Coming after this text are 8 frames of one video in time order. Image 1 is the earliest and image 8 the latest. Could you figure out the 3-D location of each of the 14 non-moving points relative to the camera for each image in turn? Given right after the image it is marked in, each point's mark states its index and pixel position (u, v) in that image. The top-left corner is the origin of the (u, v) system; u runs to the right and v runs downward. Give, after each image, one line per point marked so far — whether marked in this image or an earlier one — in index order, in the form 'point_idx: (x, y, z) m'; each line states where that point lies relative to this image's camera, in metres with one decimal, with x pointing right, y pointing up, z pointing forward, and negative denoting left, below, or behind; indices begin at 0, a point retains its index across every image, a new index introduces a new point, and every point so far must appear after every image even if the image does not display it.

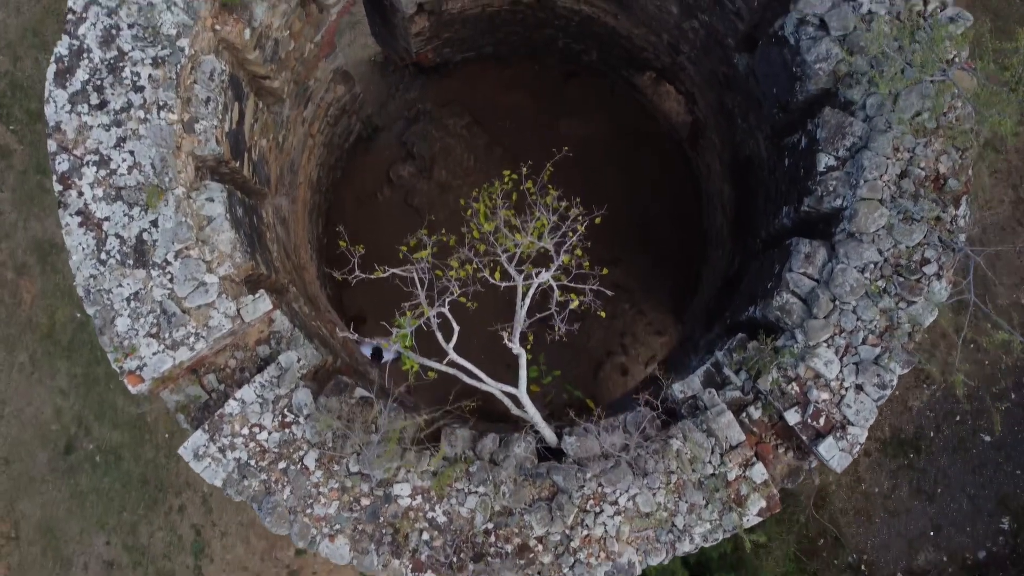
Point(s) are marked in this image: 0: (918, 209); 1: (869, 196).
0: (+1.7, +0.3, +3.1) m
1: (+1.5, +0.4, +3.1) m
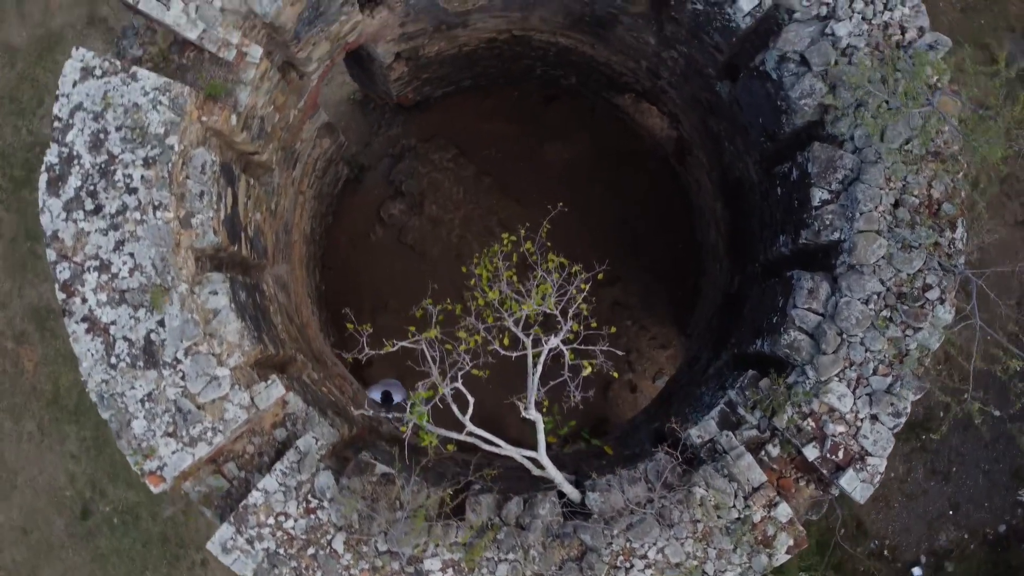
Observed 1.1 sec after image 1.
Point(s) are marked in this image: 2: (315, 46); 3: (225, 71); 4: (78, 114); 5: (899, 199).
0: (+1.7, +0.2, +3.1) m
1: (+1.5, +0.3, +3.1) m
2: (-1.1, +1.3, +3.9) m
3: (-1.3, +1.0, +3.4) m
4: (-1.9, +0.8, +3.2) m
5: (+1.7, +0.4, +3.1) m
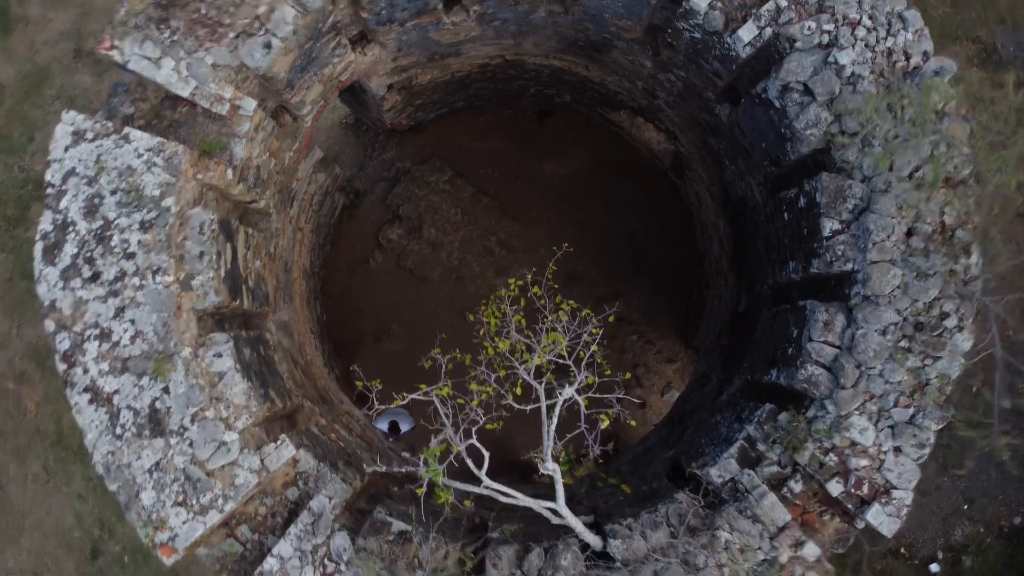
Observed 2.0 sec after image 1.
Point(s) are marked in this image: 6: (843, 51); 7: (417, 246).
0: (+1.8, +0.1, +3.1) m
1: (+1.6, +0.1, +3.1) m
2: (-1.1, +1.1, +3.9) m
3: (-1.3, +0.8, +3.3) m
4: (-1.9, +0.5, +3.1) m
5: (+1.7, +0.3, +3.1) m
6: (+1.4, +1.0, +3.1) m
7: (-0.9, +0.4, +6.7) m
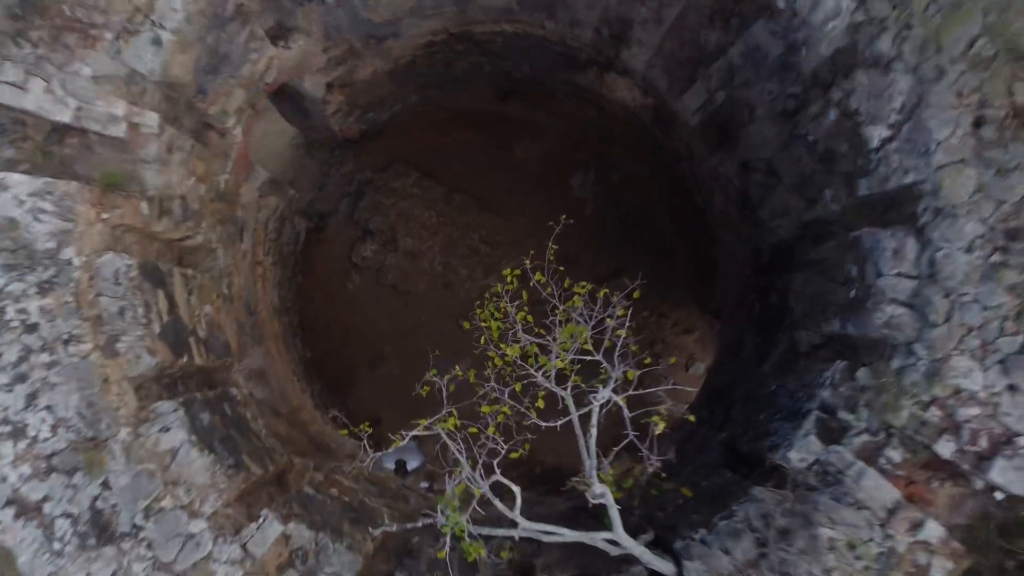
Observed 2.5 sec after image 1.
0: (+1.7, +0.5, +2.5) m
1: (+1.5, +0.4, +2.5) m
2: (-1.3, +0.9, +3.3) m
3: (-1.5, +0.5, +2.7) m
4: (-1.9, +0.1, +2.5) m
5: (+1.6, +0.6, +2.5) m
6: (+1.2, +1.3, +2.6) m
7: (-1.0, +0.3, +6.1) m
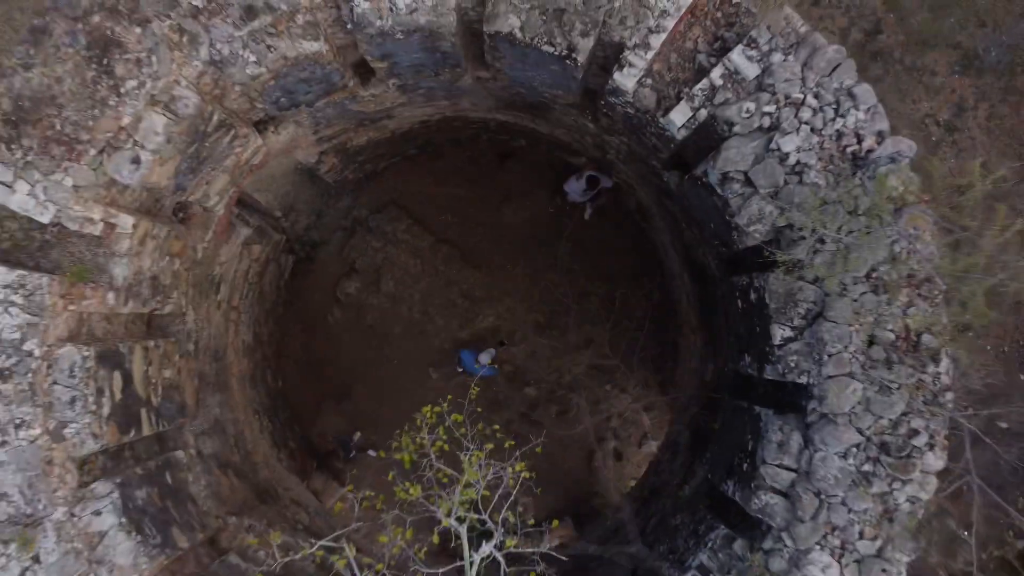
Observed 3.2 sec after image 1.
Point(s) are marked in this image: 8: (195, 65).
0: (+1.4, -0.3, +2.7) m
1: (+1.2, -0.3, +2.7) m
2: (-1.5, +0.5, +3.5) m
3: (-1.7, +0.2, +2.9) m
4: (-2.2, -0.1, +2.7) m
5: (+1.4, -0.2, +2.7) m
6: (+1.1, +0.6, +2.8) m
7: (-1.2, -0.1, +6.3) m
8: (-1.3, +0.9, +2.9) m
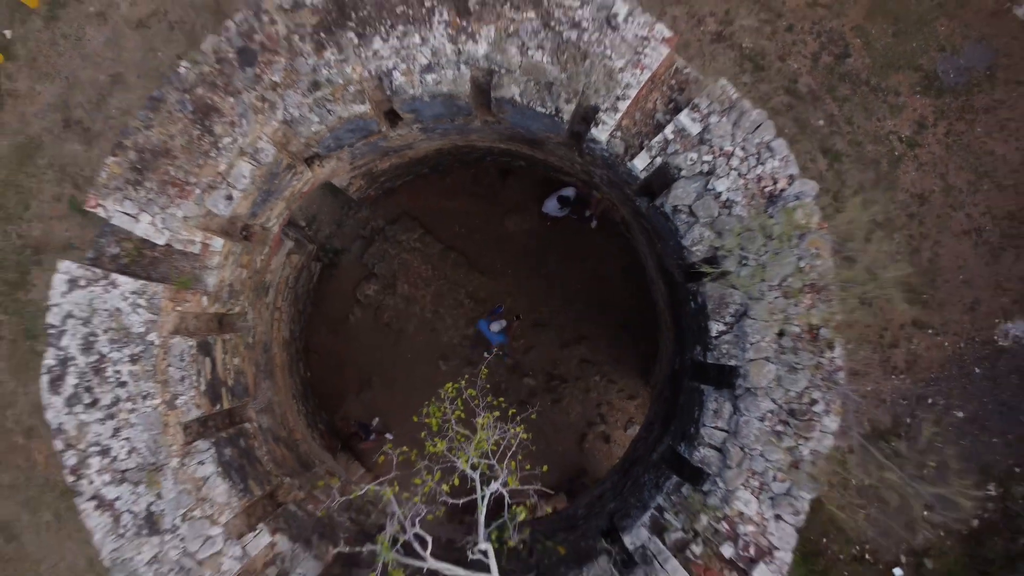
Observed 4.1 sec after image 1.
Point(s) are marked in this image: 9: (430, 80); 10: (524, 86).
0: (+1.4, -0.4, +3.6) m
1: (+1.2, -0.3, +3.6) m
2: (-1.5, +0.5, +4.4) m
3: (-1.7, +0.2, +3.9) m
4: (-2.2, -0.2, +3.7) m
5: (+1.4, -0.2, +3.6) m
6: (+1.1, +0.6, +3.7) m
7: (-1.2, -0.2, +7.2) m
8: (-1.3, +0.9, +3.8) m
9: (-0.4, +1.1, +3.8) m
10: (+0.1, +1.3, +4.8) m
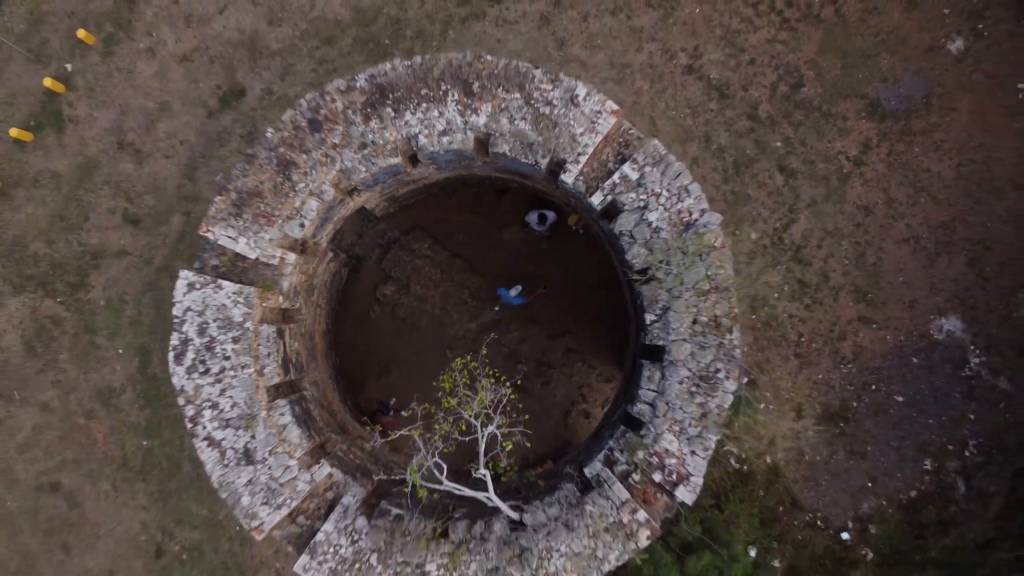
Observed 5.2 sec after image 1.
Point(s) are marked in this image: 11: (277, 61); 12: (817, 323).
0: (+1.4, -0.4, +5.1) m
1: (+1.2, -0.4, +5.1) m
2: (-1.6, +0.5, +5.9) m
3: (-1.8, +0.1, +5.3) m
4: (-2.3, -0.2, +5.1) m
5: (+1.3, -0.2, +5.1) m
6: (+1.0, +0.5, +5.2) m
7: (-1.3, -0.2, +8.7) m
8: (-1.3, +0.8, +5.3) m
9: (-0.5, +1.1, +5.2) m
10: (0.0, +1.2, +6.3) m
11: (-3.7, +3.6, +11.6) m
12: (+4.9, -0.6, +11.6) m
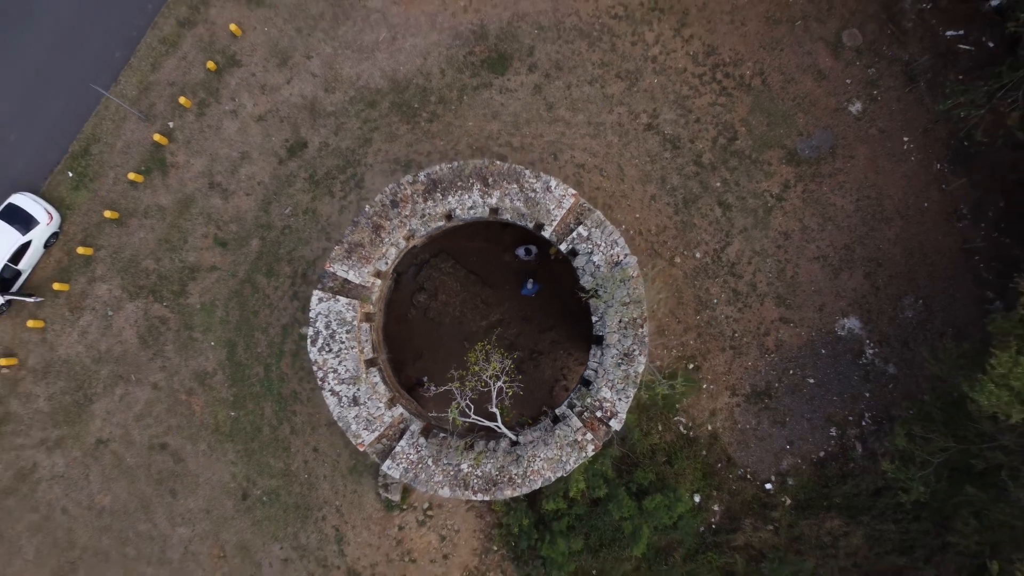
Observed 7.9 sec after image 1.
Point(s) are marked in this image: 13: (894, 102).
0: (+1.4, -0.5, +8.5) m
1: (+1.2, -0.5, +8.6) m
2: (-1.6, +0.3, +9.4) m
3: (-1.8, 0.0, +8.8) m
4: (-2.3, -0.3, +8.6) m
5: (+1.3, -0.4, +8.6) m
6: (+1.0, +0.4, +8.6) m
7: (-1.3, -0.3, +12.2) m
8: (-1.3, +0.7, +8.7) m
9: (-0.5, +0.9, +8.7) m
10: (0.0, +1.1, +9.8) m
11: (-3.7, +3.5, +15.0) m
12: (+4.9, -0.7, +15.1) m
13: (+8.0, +3.9, +15.1) m
